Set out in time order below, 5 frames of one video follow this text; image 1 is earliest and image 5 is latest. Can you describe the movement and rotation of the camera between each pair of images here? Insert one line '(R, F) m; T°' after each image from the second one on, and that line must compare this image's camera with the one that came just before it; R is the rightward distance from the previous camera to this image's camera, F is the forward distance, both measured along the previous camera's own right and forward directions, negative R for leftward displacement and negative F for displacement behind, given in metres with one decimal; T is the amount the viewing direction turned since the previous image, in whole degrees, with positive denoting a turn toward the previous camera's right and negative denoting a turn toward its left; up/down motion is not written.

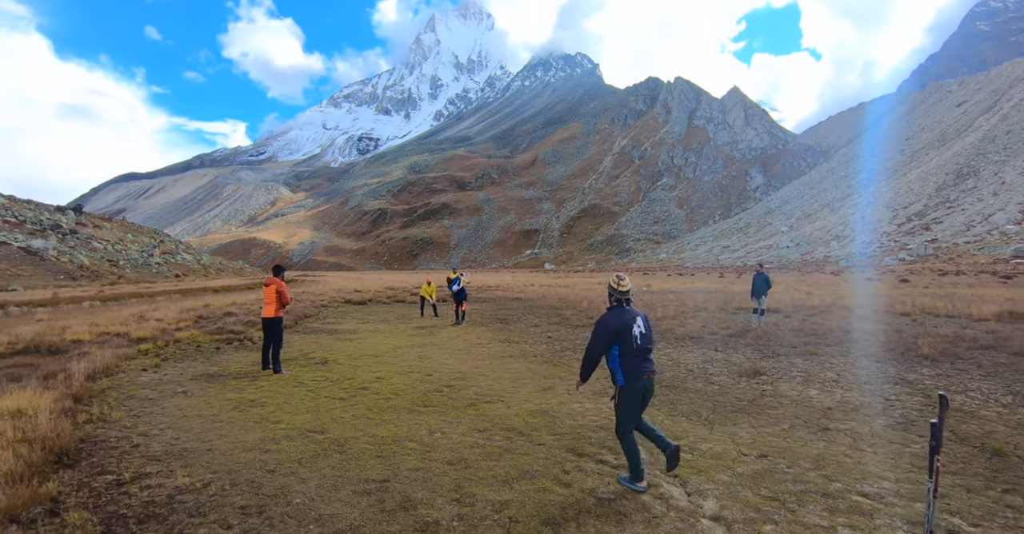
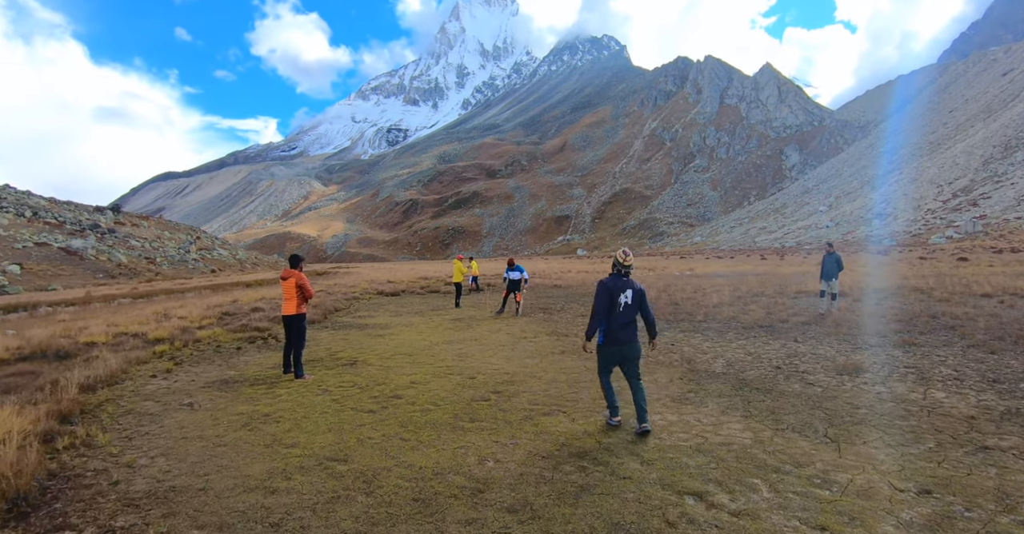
(-0.4, +1.4) m; -3°
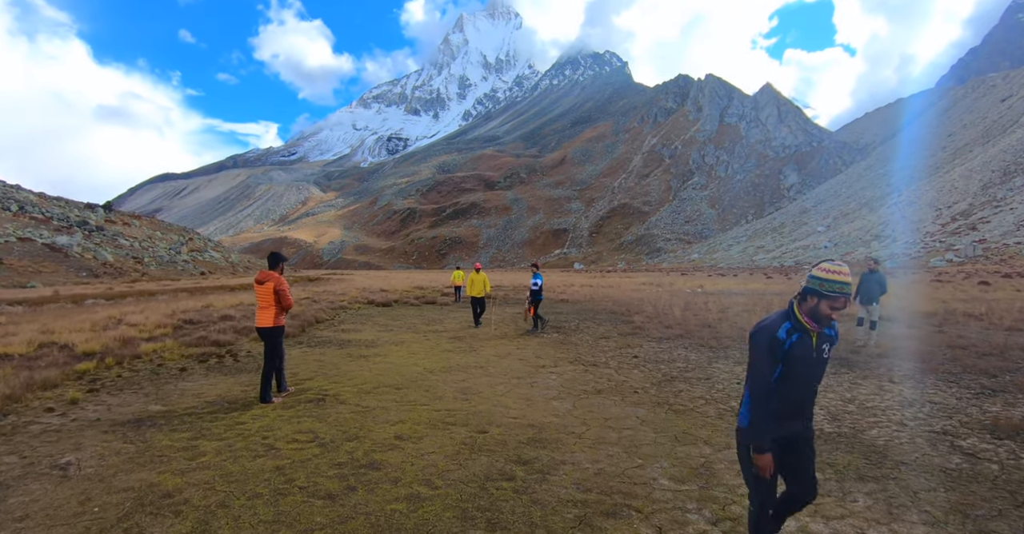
(-0.4, +2.3) m; 0°
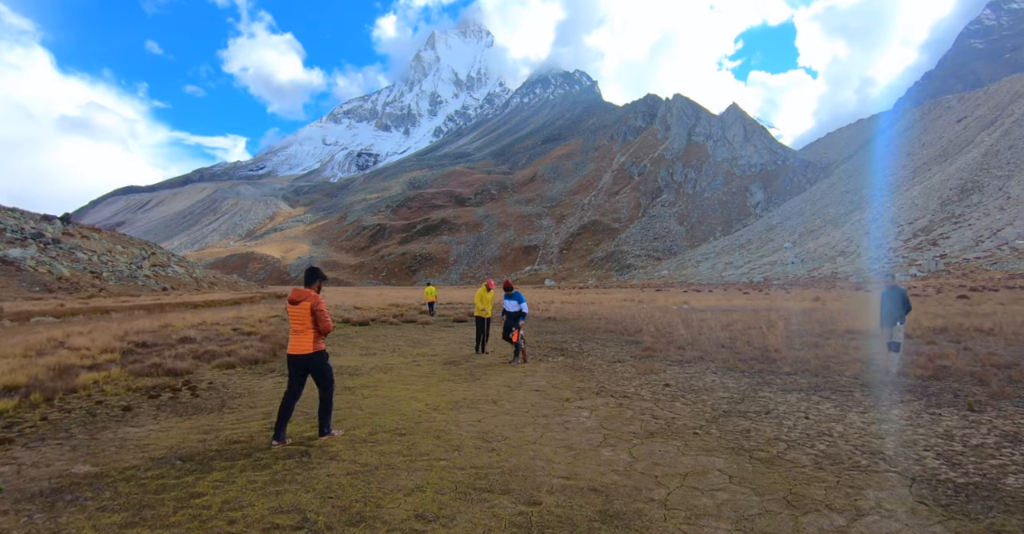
(-0.7, +1.4) m; +3°
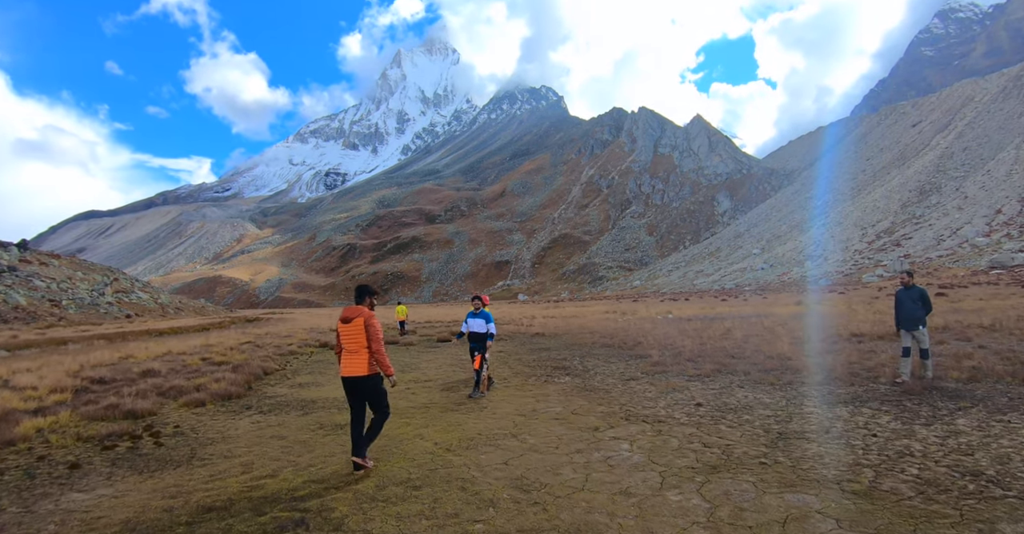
(-0.6, +1.0) m; +3°
